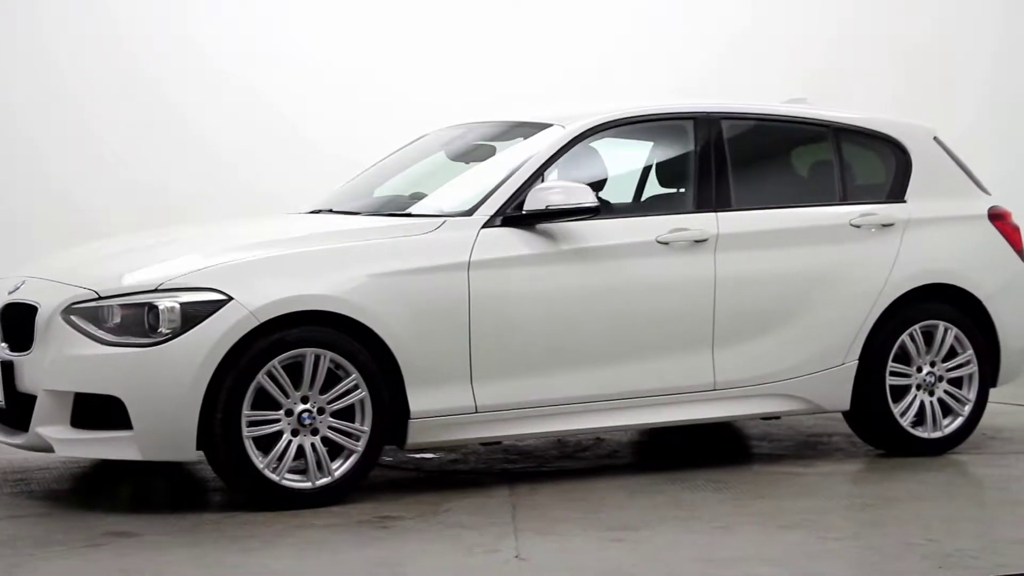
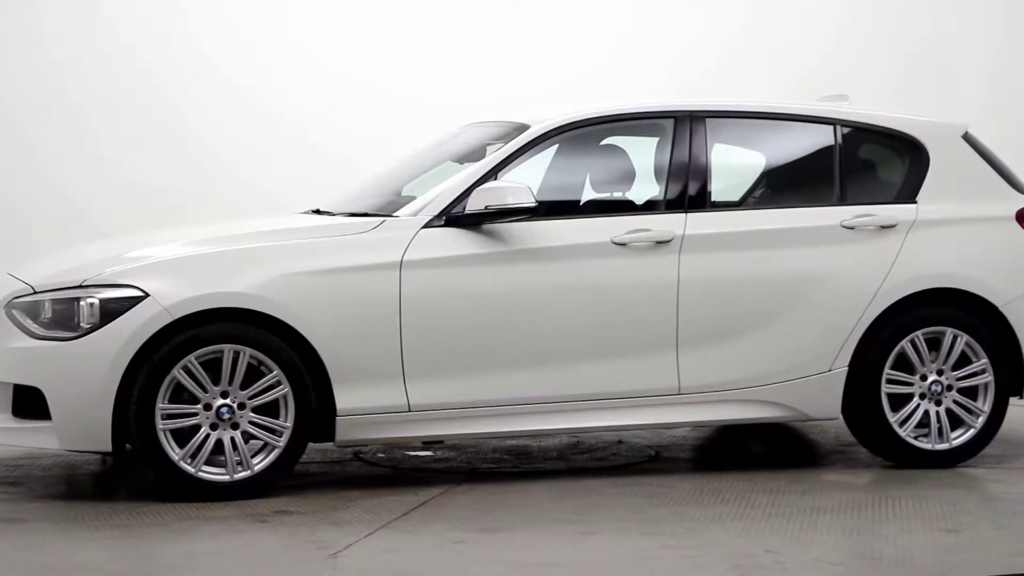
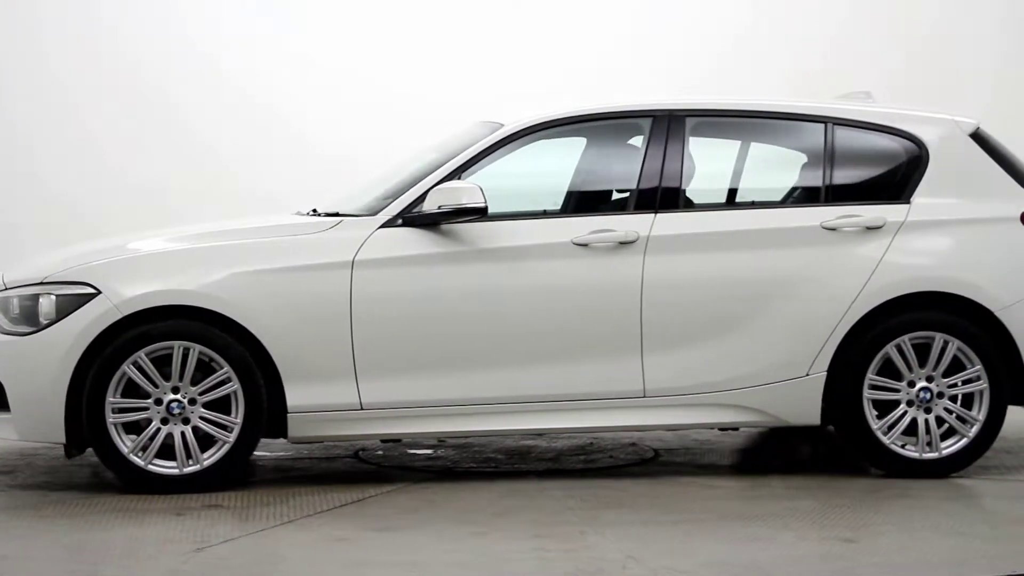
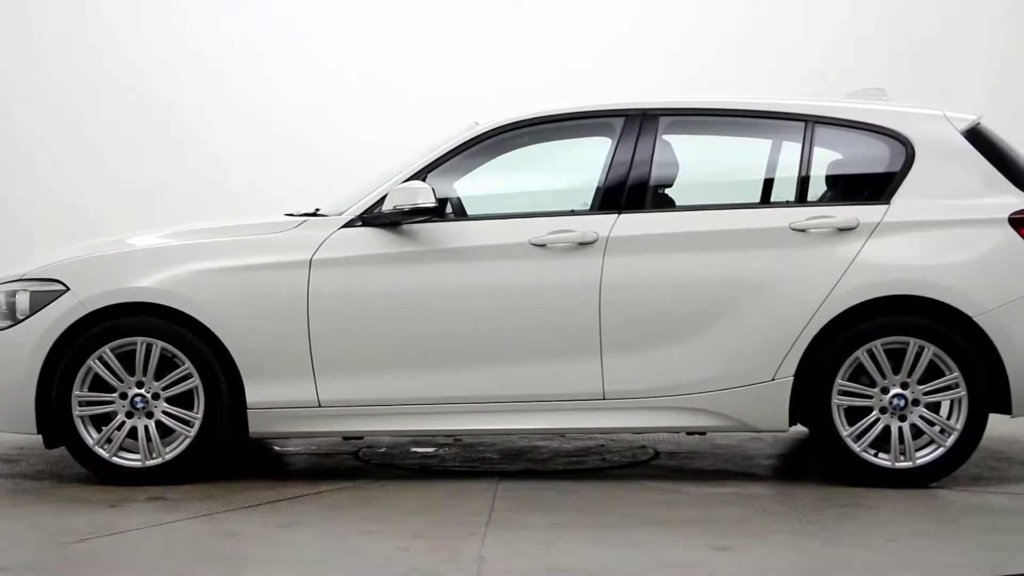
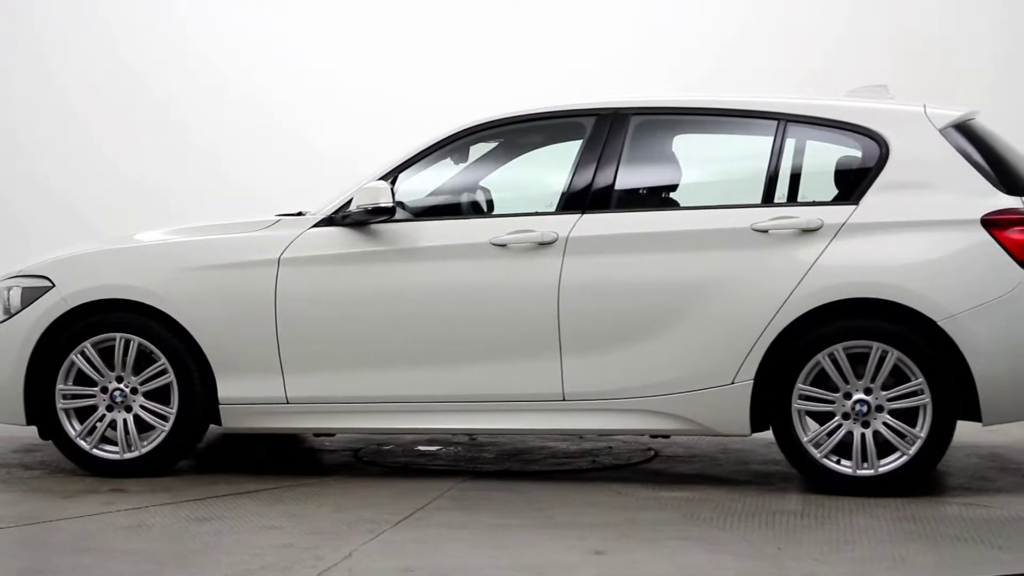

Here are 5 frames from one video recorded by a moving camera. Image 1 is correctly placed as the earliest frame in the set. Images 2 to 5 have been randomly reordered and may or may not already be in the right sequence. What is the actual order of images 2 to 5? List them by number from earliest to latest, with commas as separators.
2, 3, 4, 5
